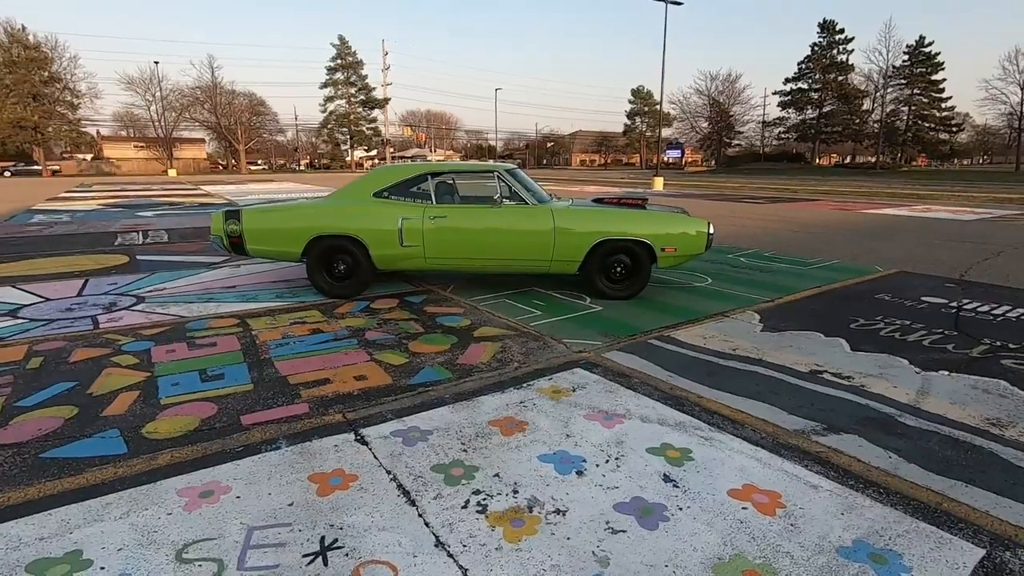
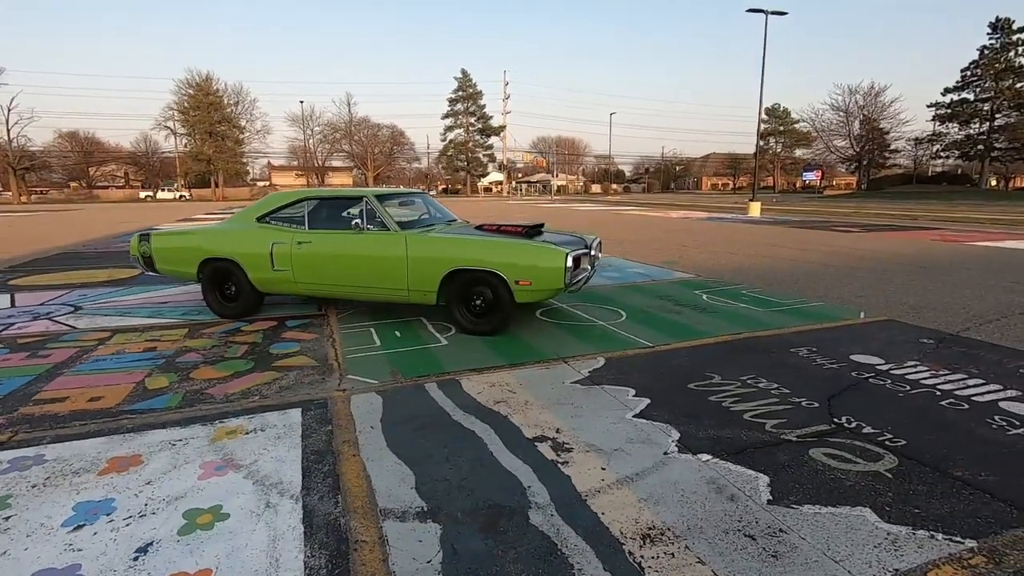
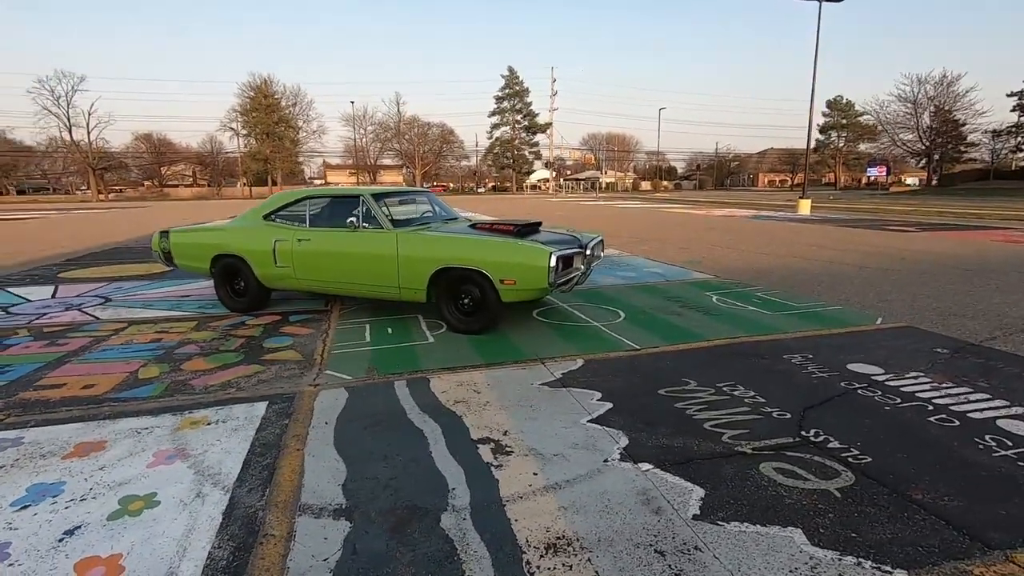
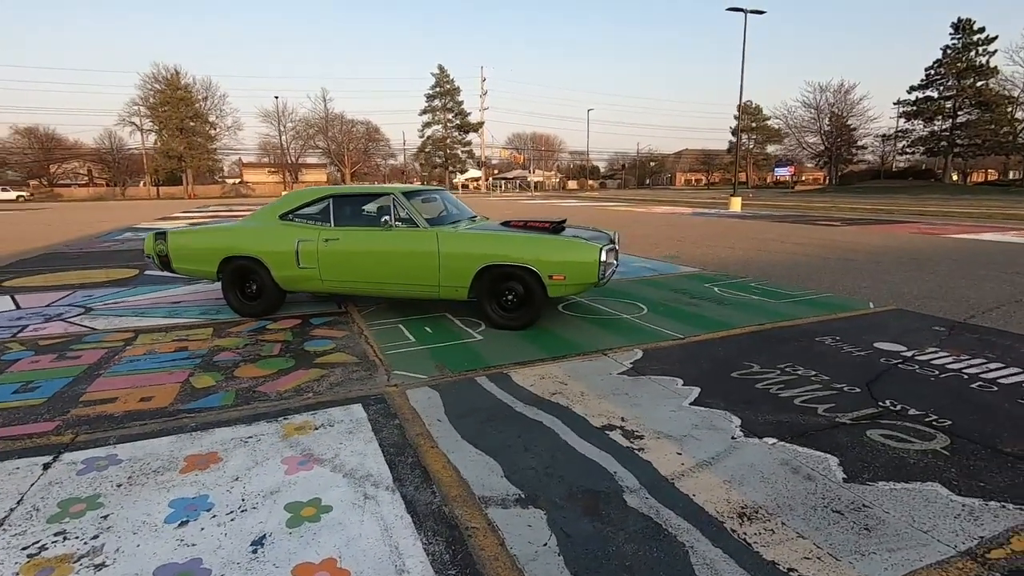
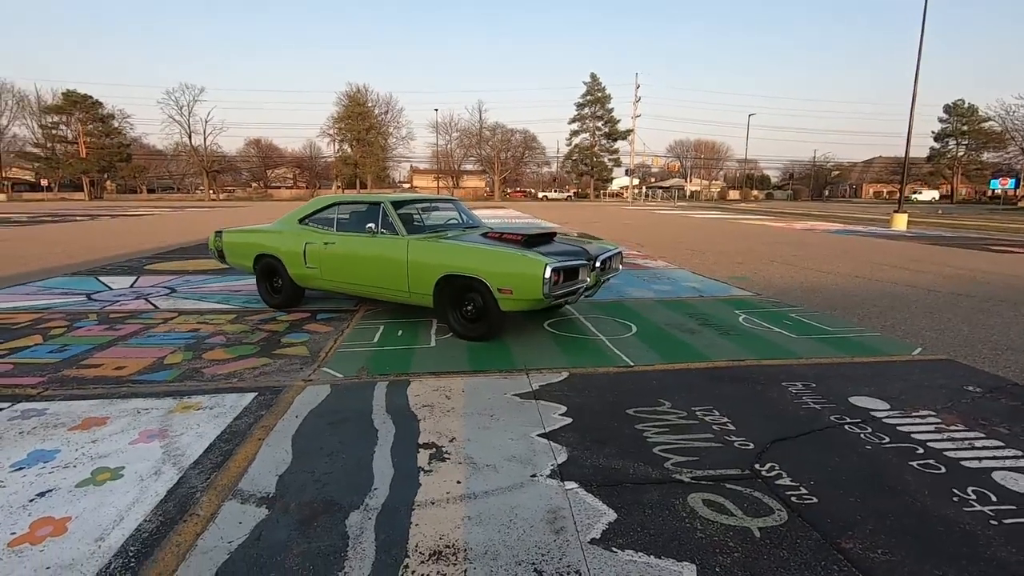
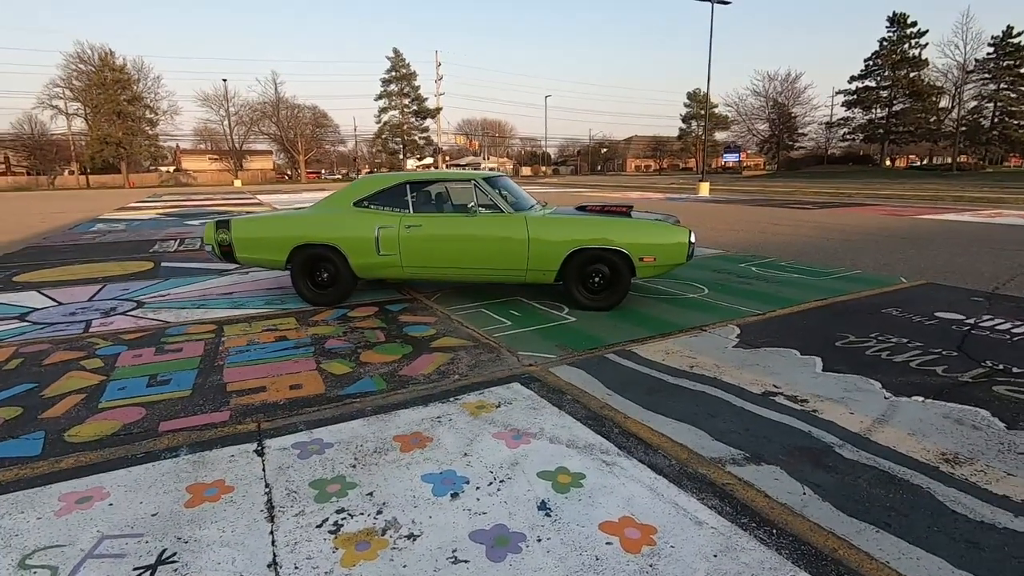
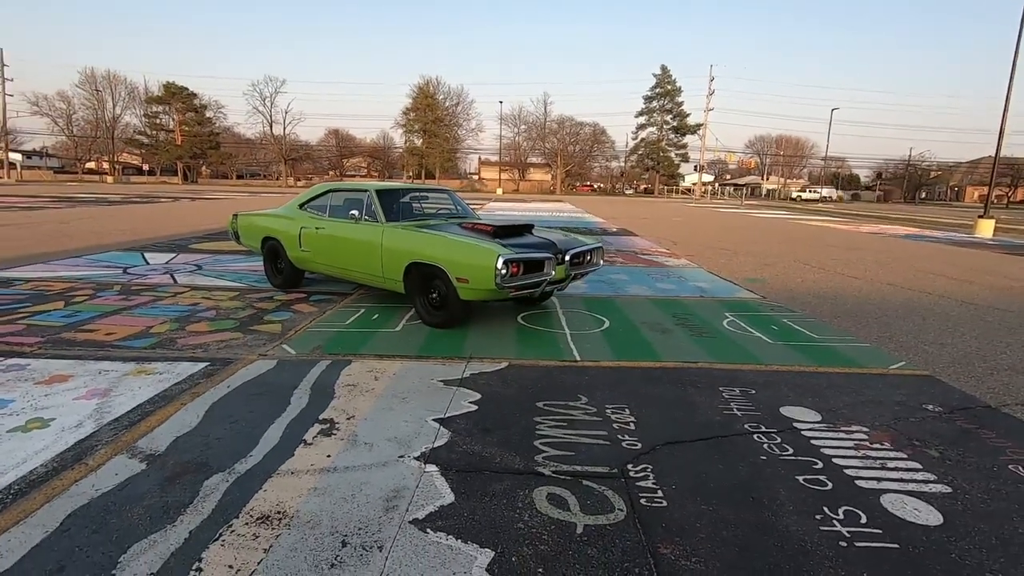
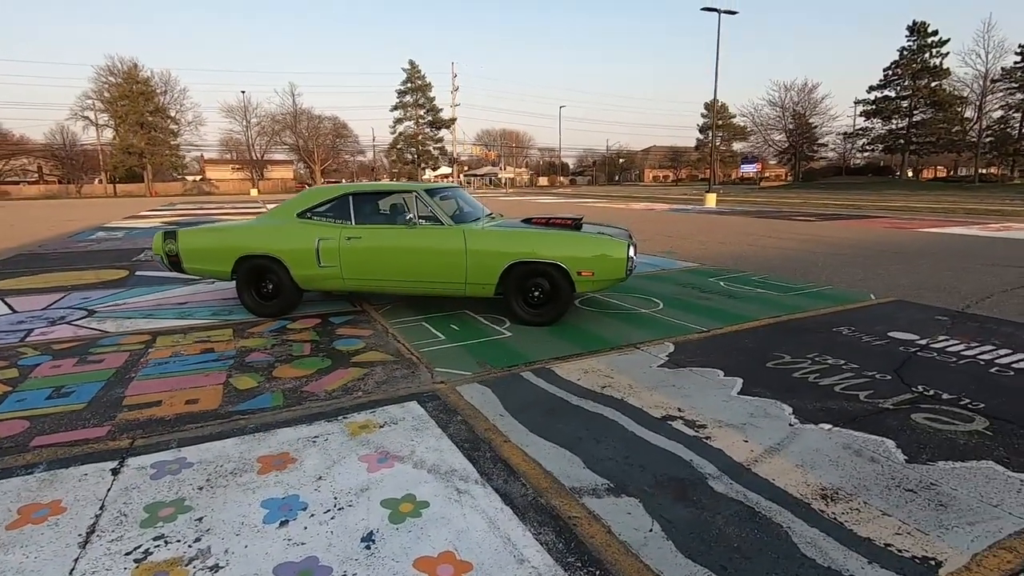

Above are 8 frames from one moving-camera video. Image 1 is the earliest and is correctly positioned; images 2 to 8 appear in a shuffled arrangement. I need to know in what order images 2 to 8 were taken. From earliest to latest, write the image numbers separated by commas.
6, 8, 4, 2, 3, 5, 7
